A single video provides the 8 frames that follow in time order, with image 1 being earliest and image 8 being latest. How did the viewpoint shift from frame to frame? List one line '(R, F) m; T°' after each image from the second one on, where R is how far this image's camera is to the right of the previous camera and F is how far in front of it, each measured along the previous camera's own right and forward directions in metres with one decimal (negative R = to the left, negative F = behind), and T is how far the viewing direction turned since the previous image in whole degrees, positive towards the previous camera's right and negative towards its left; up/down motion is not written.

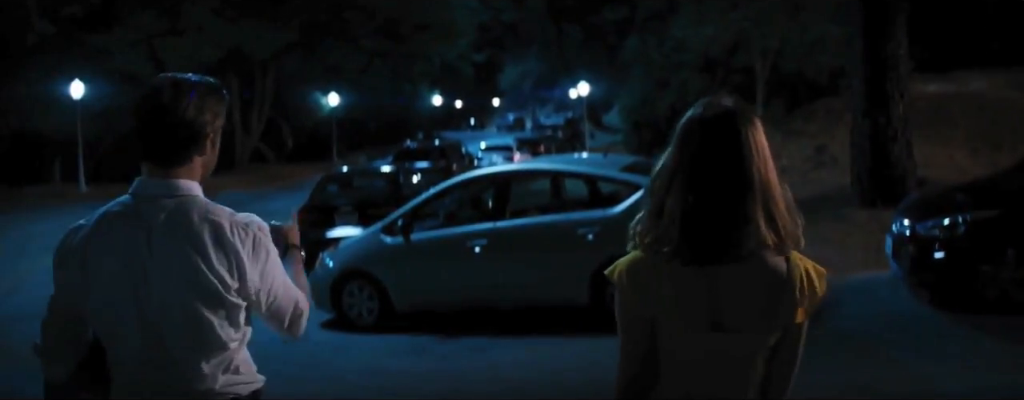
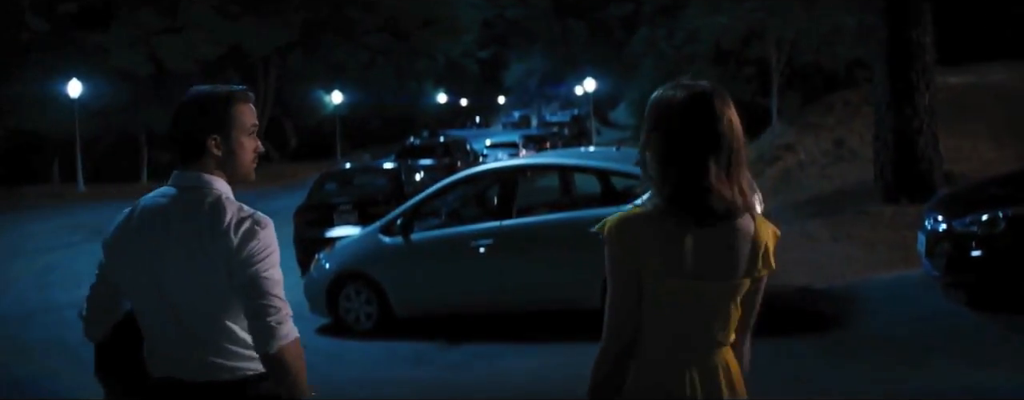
(0.0, +0.7) m; 0°
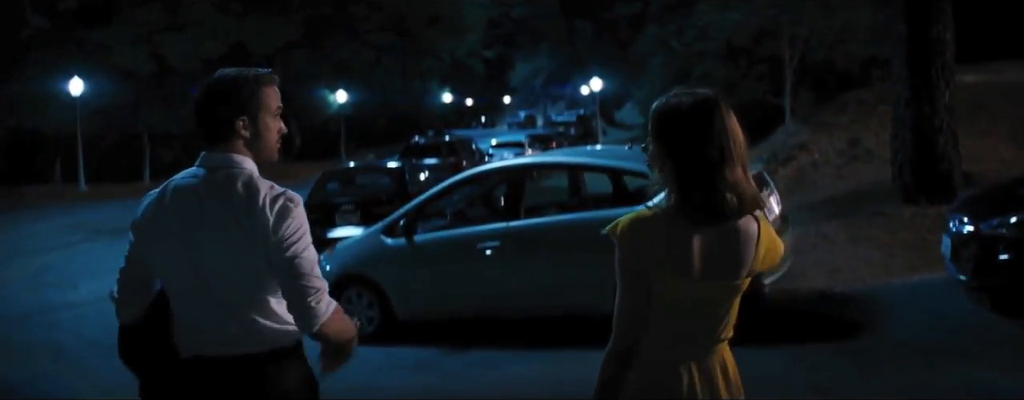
(0.0, +0.4) m; 0°
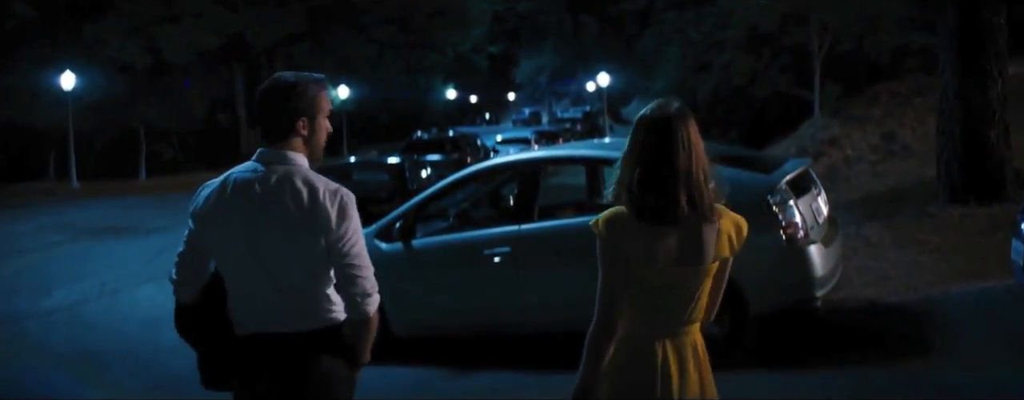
(-0.1, +1.1) m; 0°
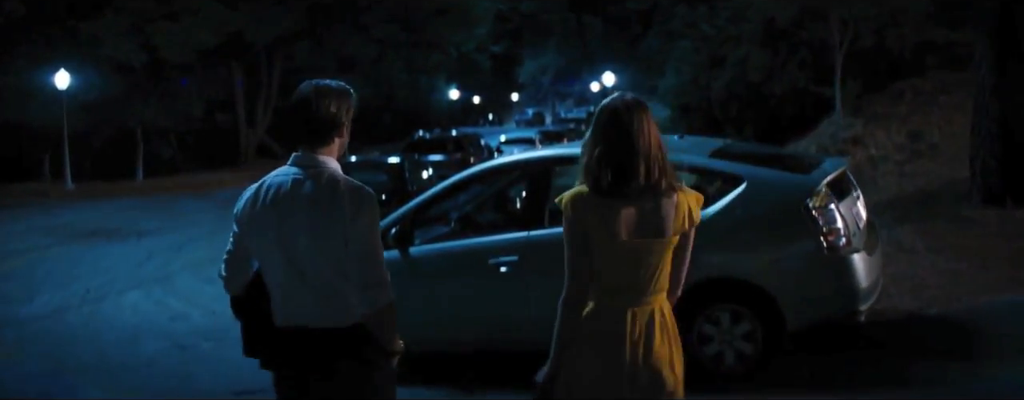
(0.0, +0.8) m; 0°
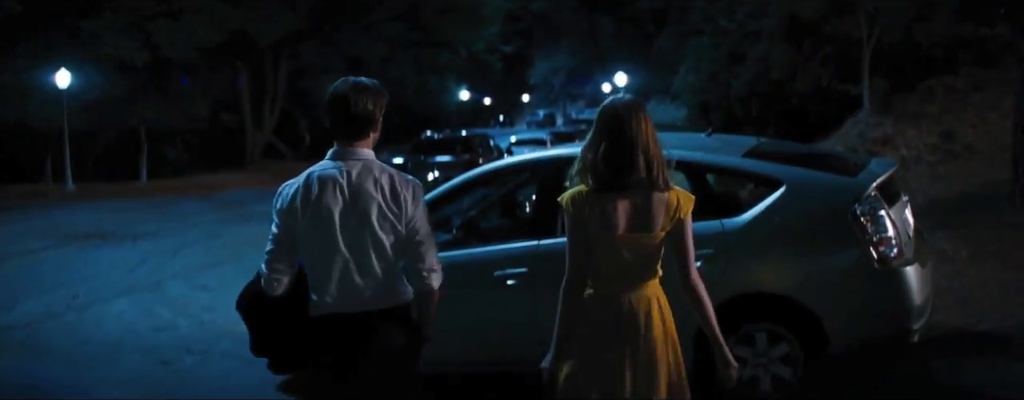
(0.0, +0.8) m; -1°
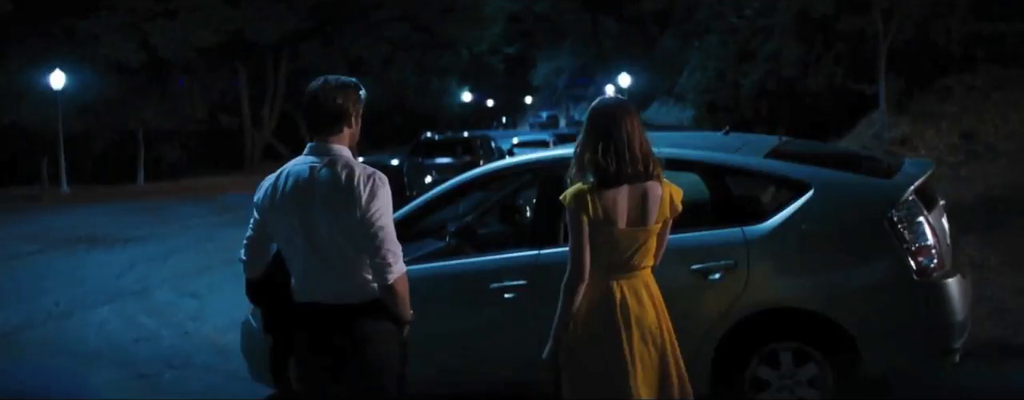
(0.0, +0.6) m; 0°
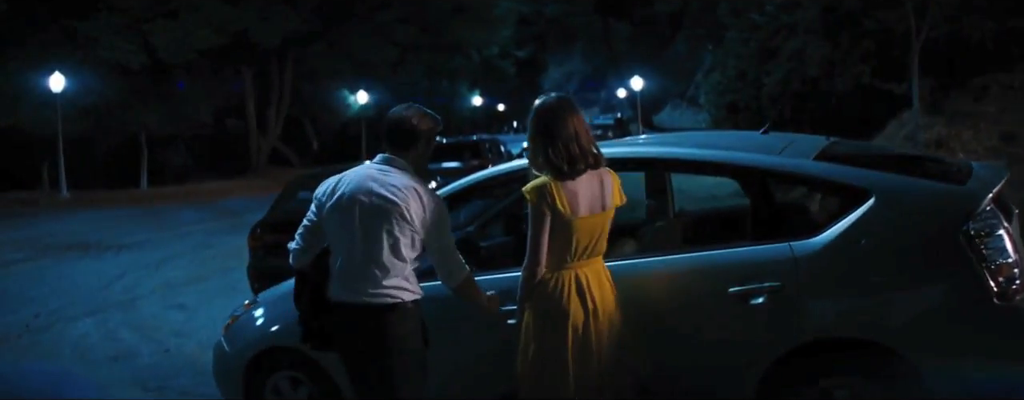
(0.0, +0.8) m; -1°
